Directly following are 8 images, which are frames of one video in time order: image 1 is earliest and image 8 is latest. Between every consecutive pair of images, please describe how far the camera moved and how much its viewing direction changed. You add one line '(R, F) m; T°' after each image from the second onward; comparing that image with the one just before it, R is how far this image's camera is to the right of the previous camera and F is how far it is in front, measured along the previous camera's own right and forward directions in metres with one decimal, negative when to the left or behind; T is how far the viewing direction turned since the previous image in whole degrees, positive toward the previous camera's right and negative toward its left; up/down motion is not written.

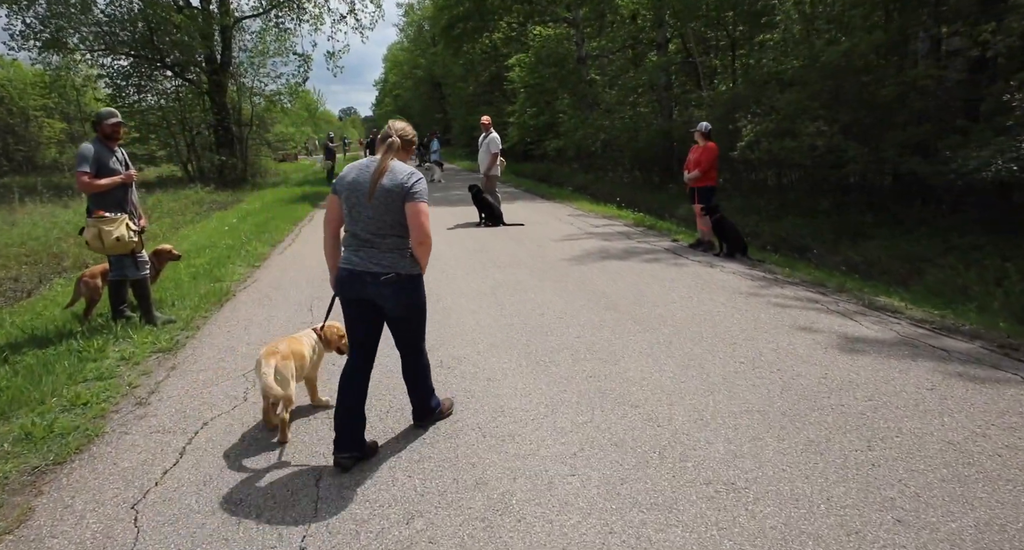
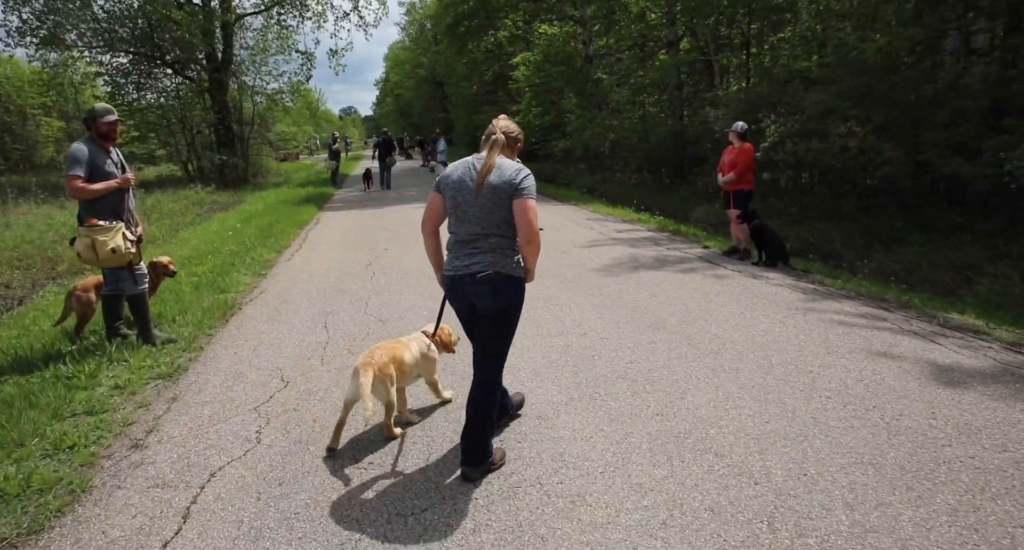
(-0.3, +0.6) m; 0°
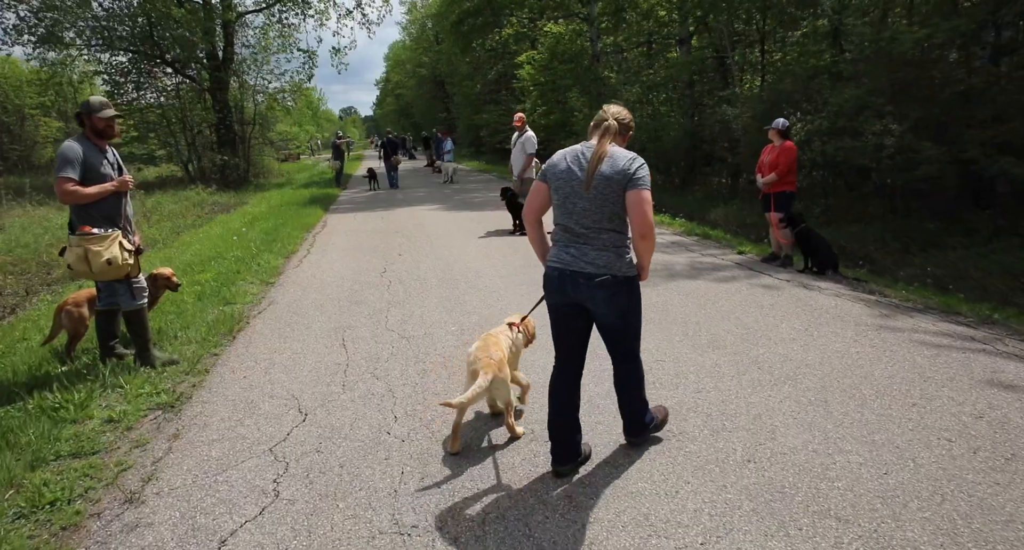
(-0.3, +0.6) m; 0°
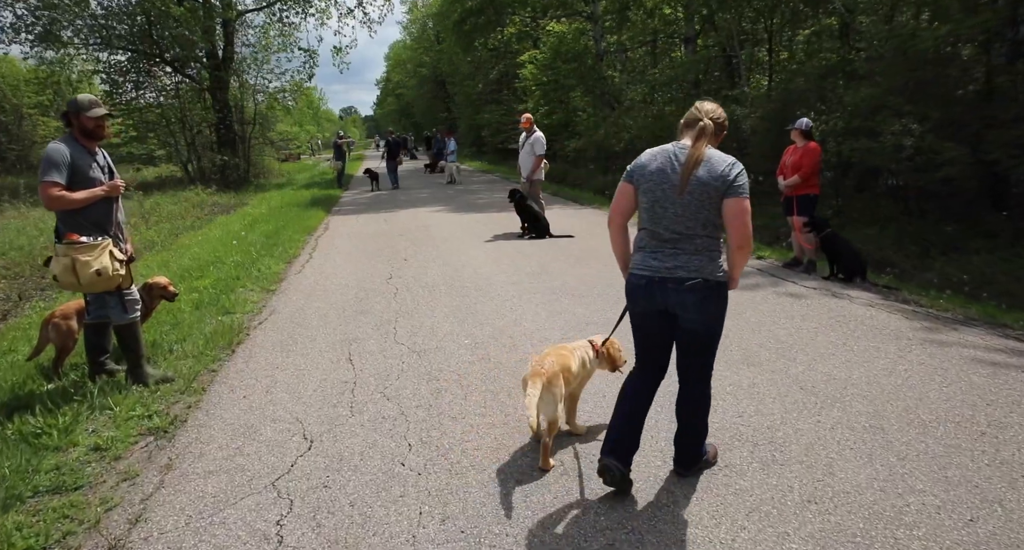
(-0.1, +0.4) m; 0°
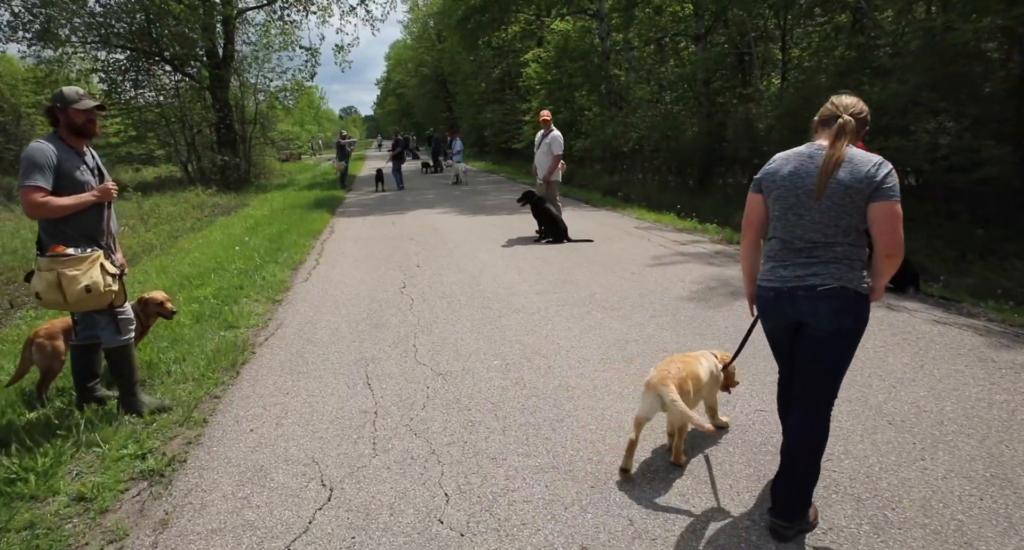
(-0.3, +0.5) m; 0°
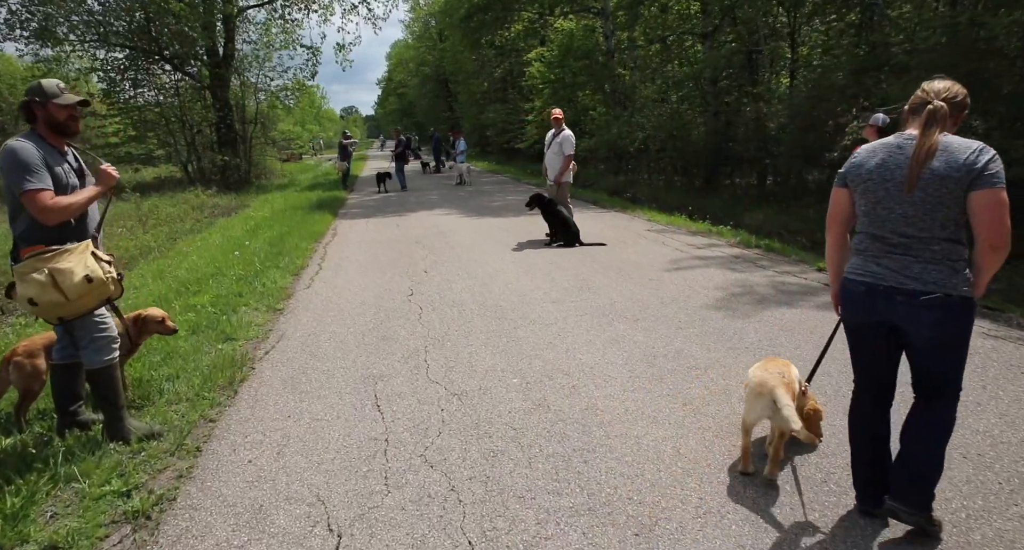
(-0.1, +0.4) m; 0°
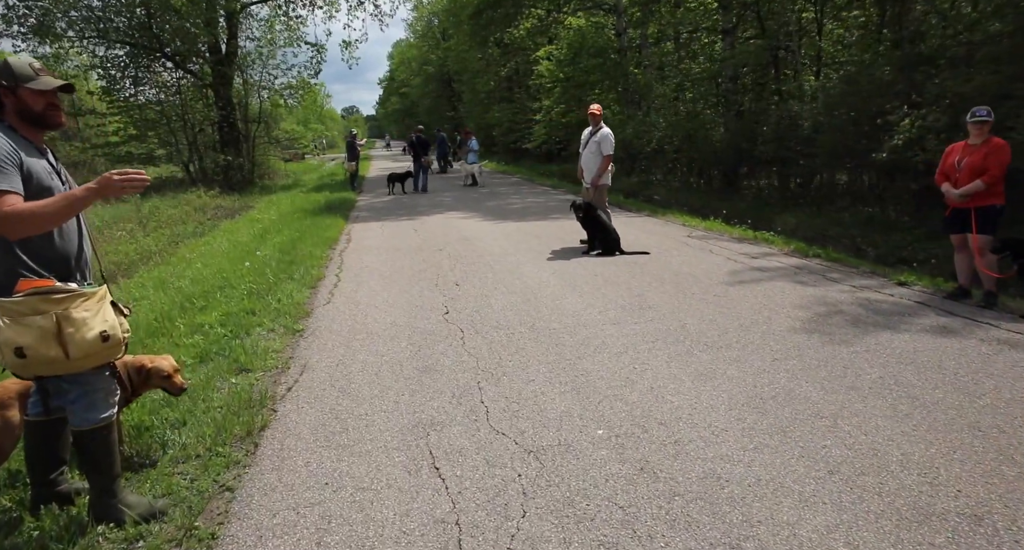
(-0.5, +0.9) m; 0°
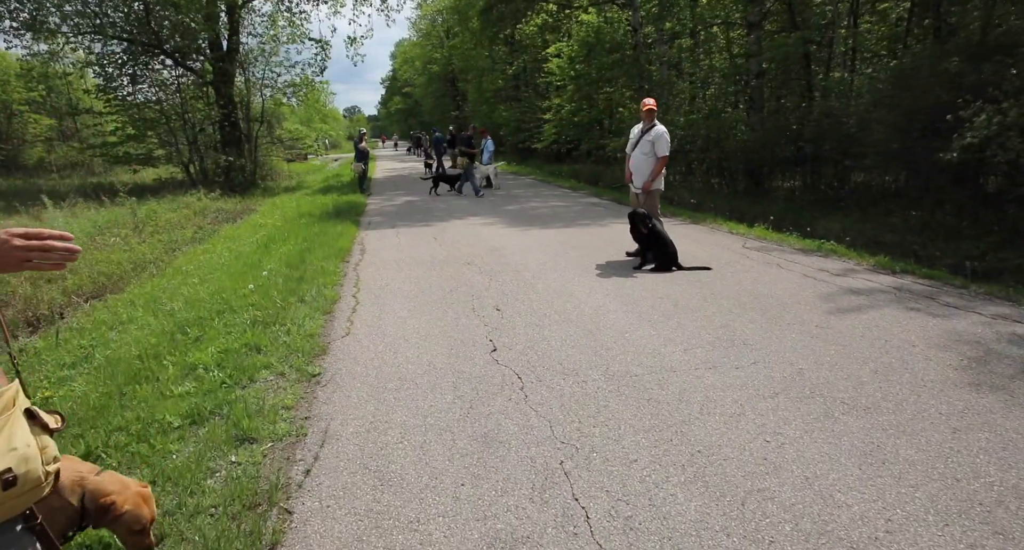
(-0.5, +1.2) m; 0°
